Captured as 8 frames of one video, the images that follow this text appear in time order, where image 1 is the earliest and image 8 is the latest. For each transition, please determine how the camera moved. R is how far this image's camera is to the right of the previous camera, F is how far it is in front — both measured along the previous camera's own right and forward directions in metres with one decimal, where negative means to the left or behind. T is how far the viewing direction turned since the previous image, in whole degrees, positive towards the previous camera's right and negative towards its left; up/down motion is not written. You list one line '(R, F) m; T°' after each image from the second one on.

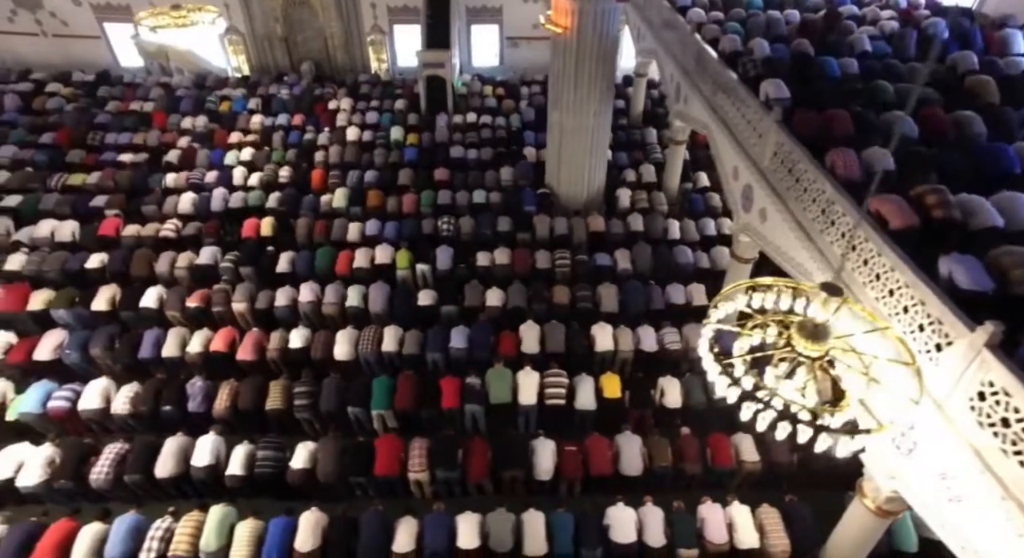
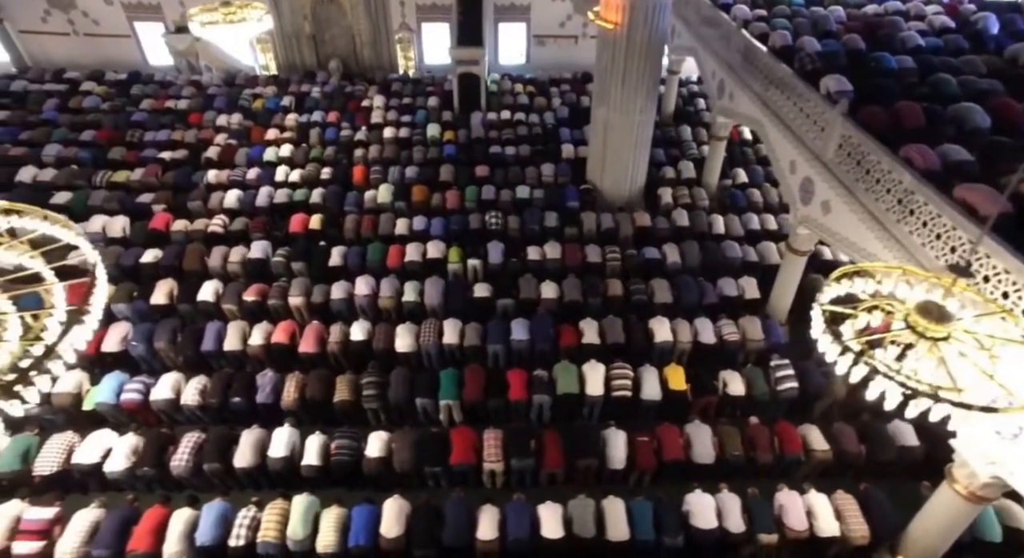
(-0.6, -0.1) m; 0°
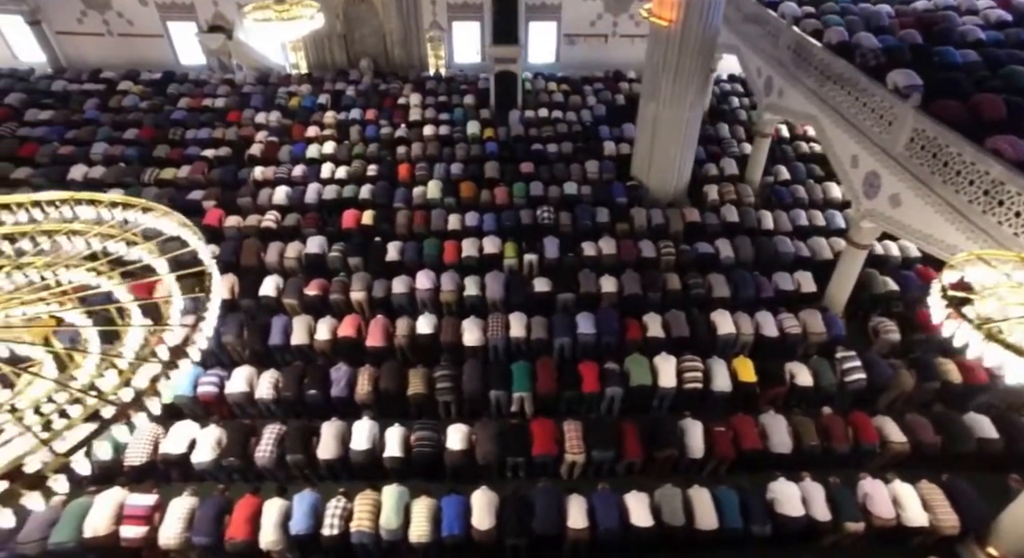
(-0.7, -0.1) m; 0°
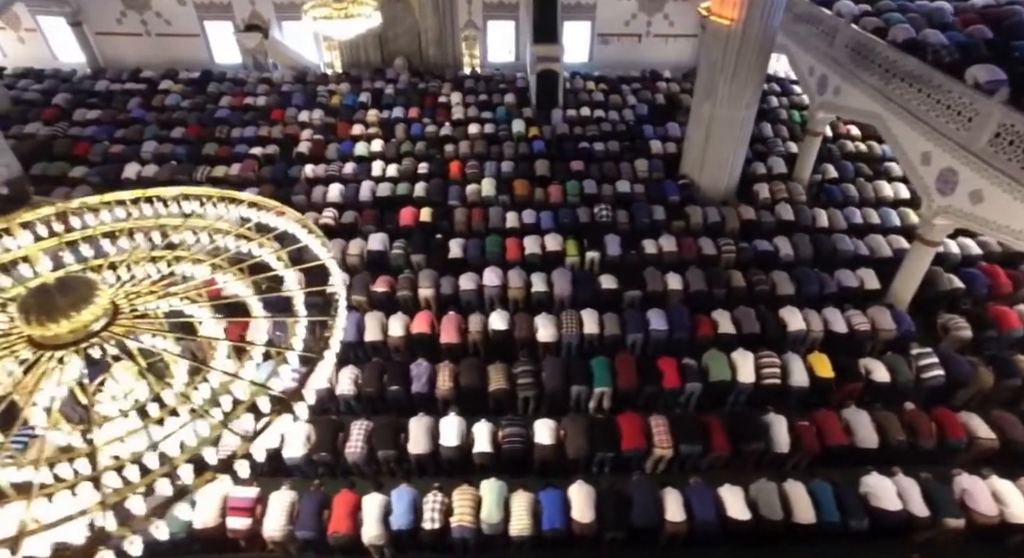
(-0.8, 0.0) m; 0°
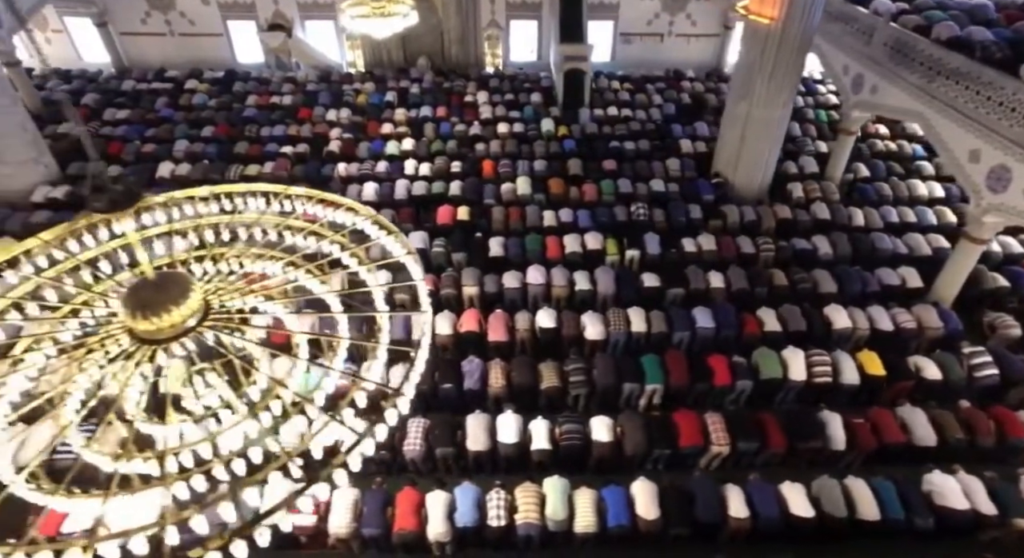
(-0.5, 0.0) m; 0°
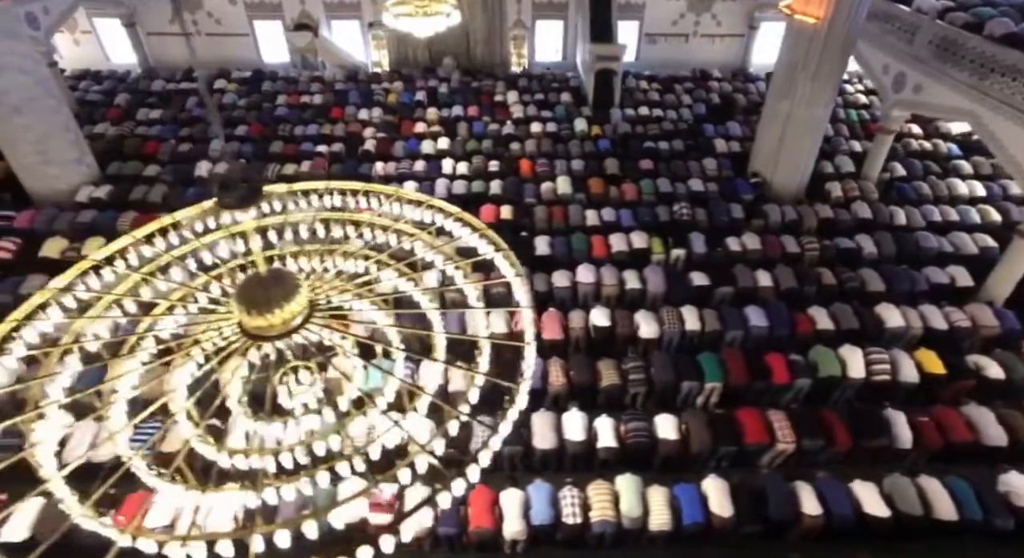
(-0.6, 0.0) m; 0°
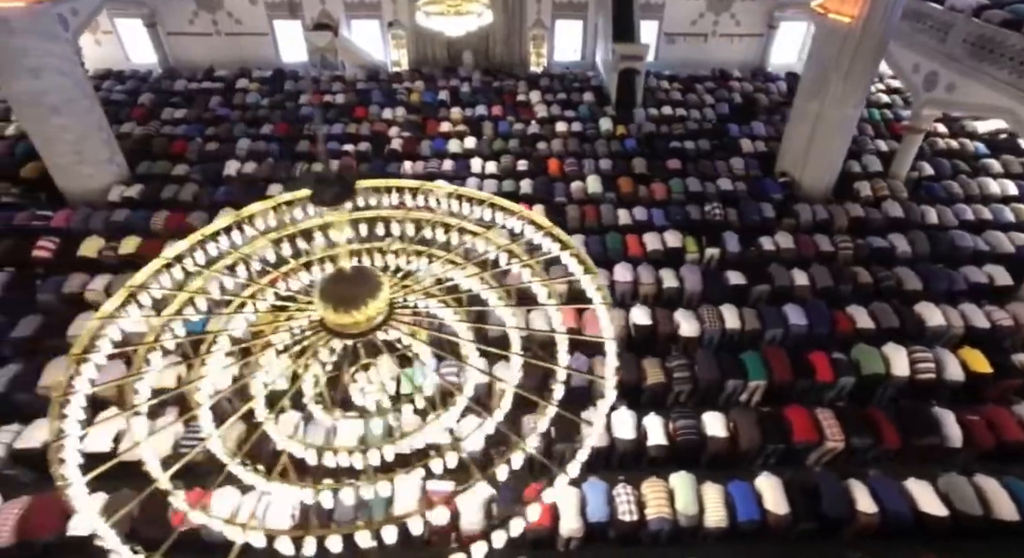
(-0.4, 0.0) m; 0°
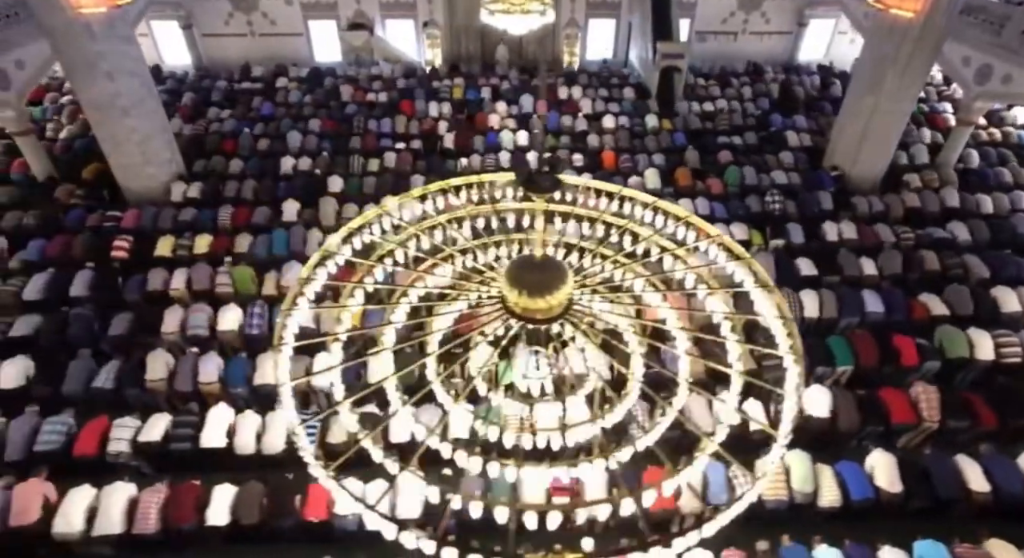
(-1.0, -0.1) m; +1°
